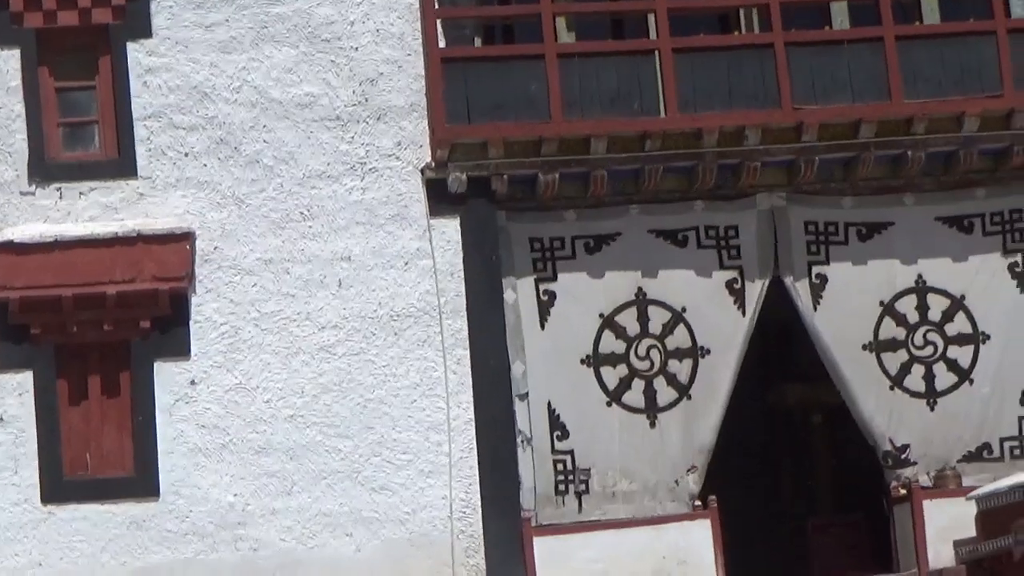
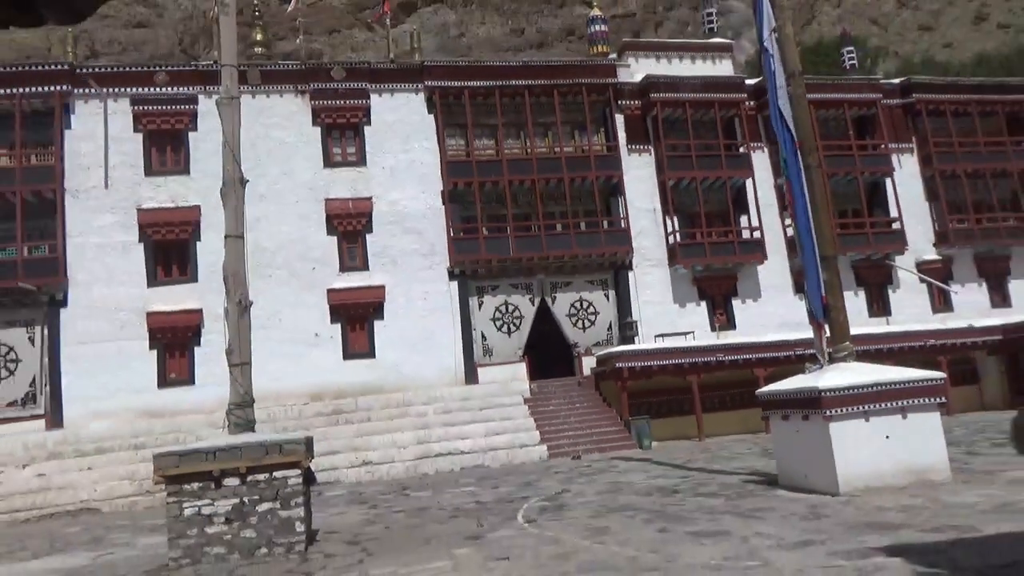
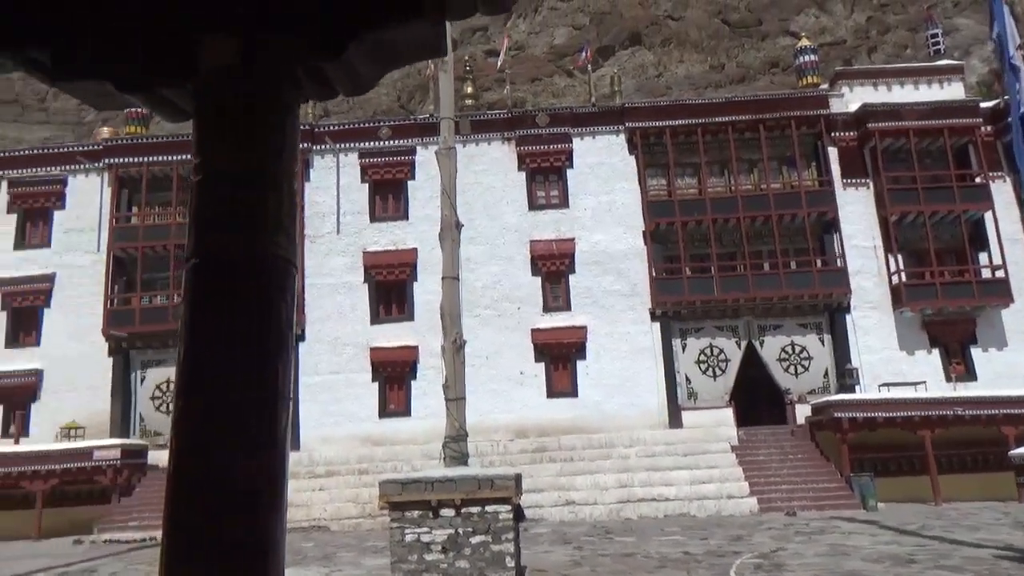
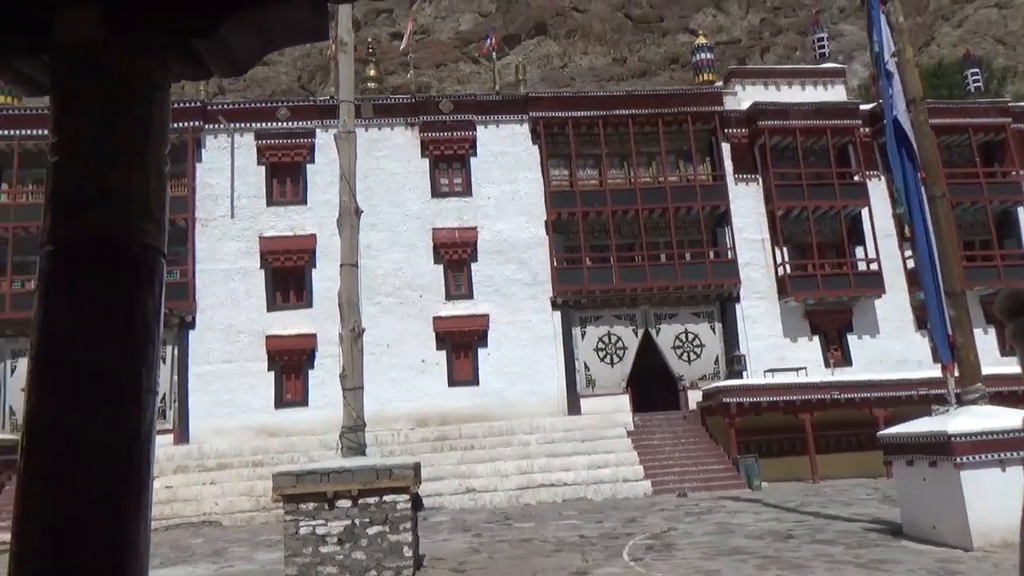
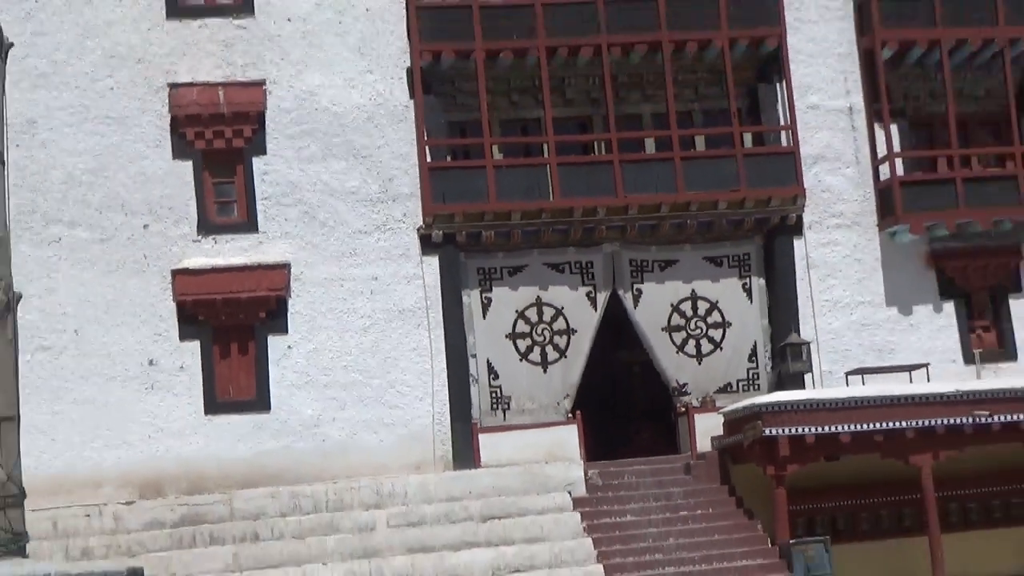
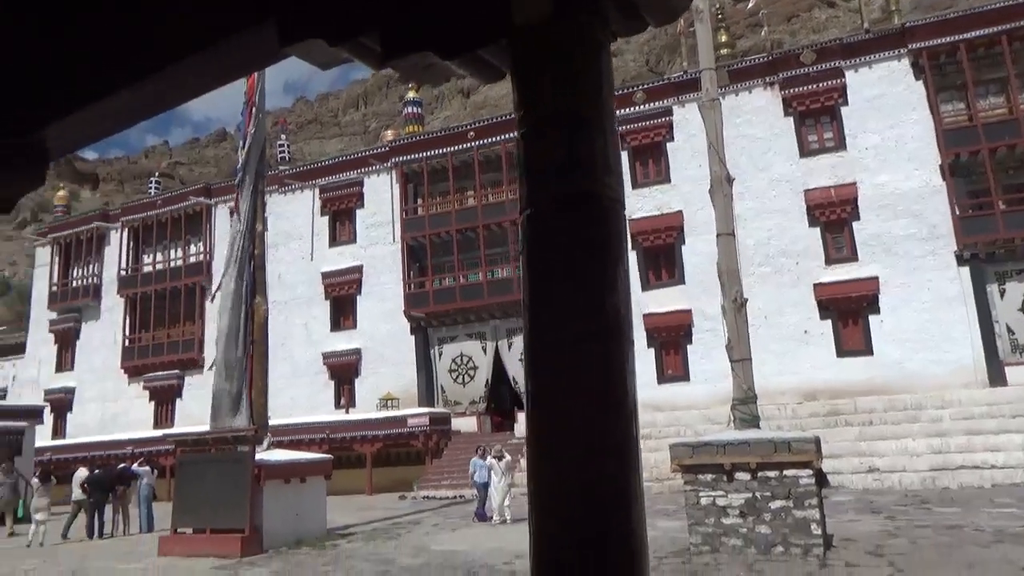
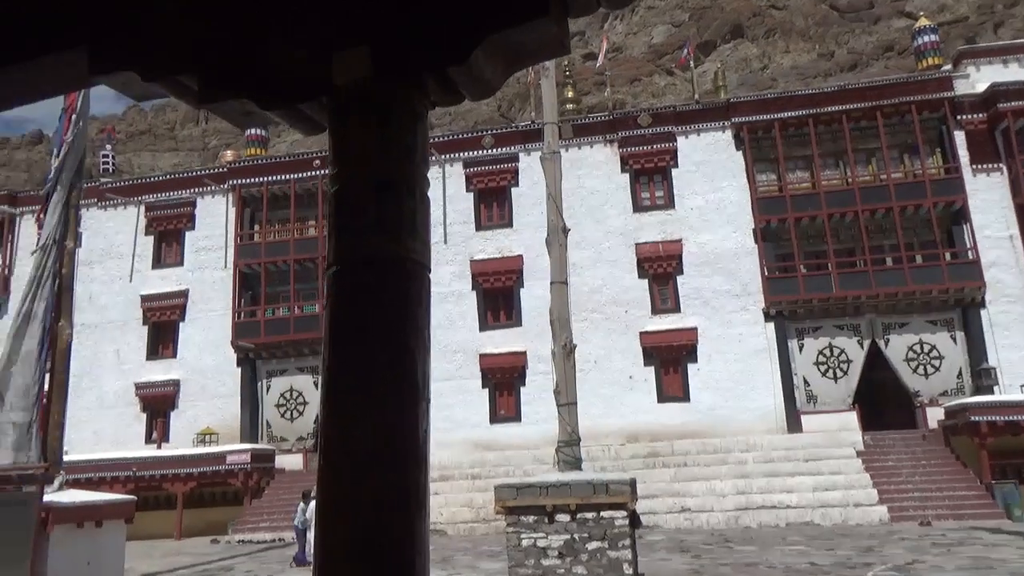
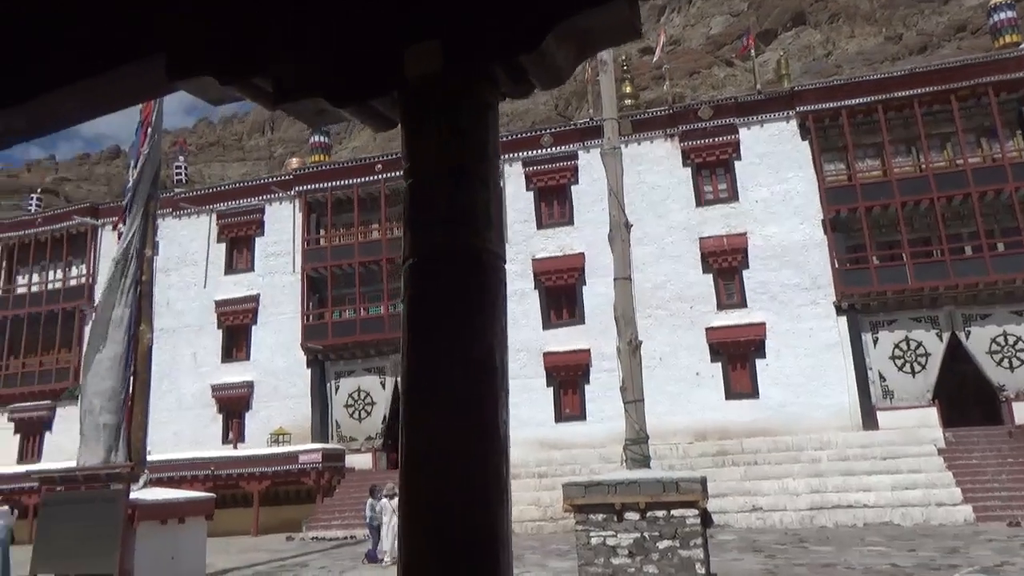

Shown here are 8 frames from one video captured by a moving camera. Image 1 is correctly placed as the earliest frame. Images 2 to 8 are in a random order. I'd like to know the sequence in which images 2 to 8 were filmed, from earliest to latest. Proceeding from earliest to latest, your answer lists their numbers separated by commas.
5, 2, 4, 3, 7, 8, 6
